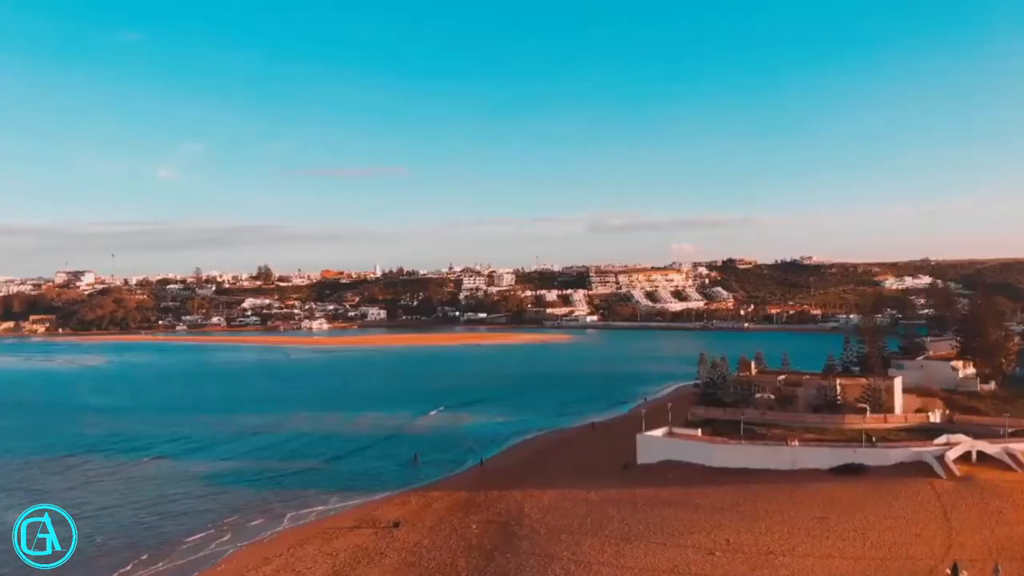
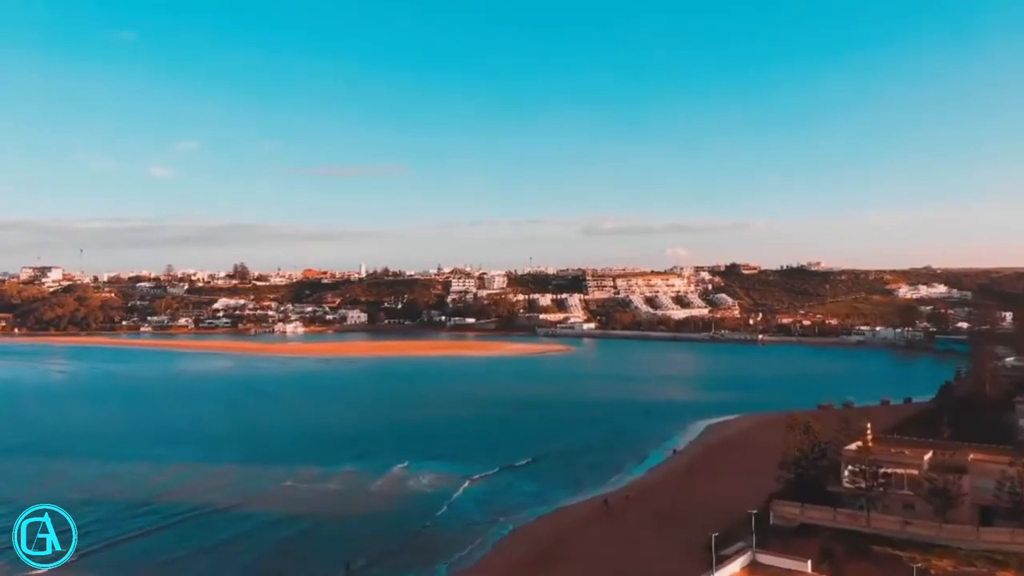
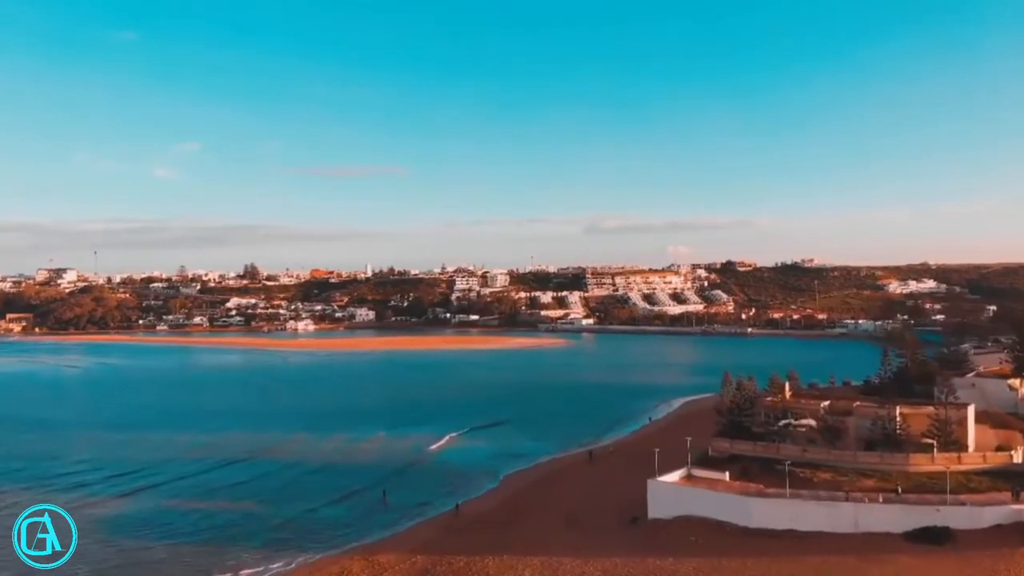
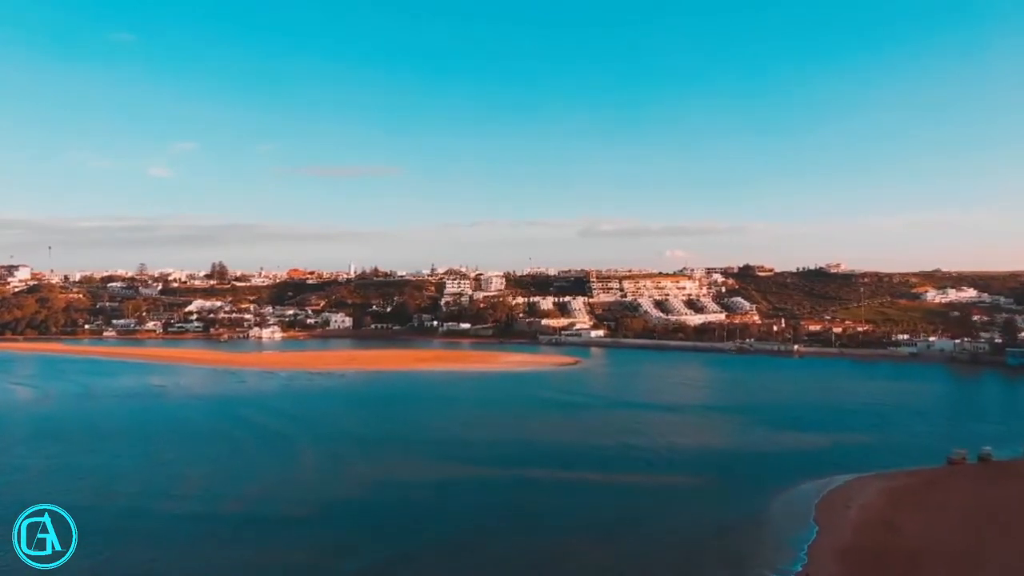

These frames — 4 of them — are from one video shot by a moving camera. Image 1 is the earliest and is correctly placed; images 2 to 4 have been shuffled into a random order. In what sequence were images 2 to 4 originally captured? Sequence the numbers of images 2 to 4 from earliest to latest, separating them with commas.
3, 2, 4
